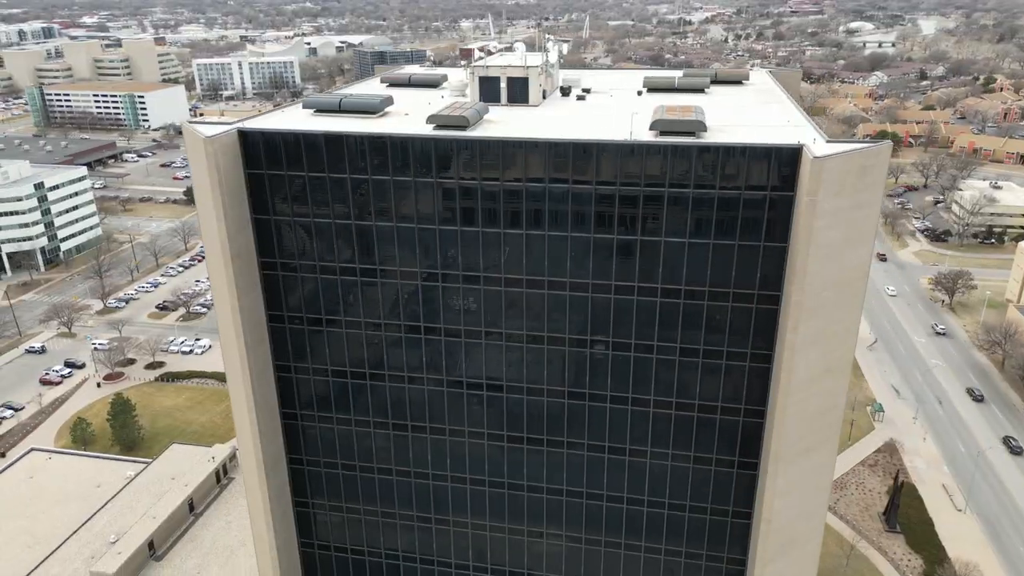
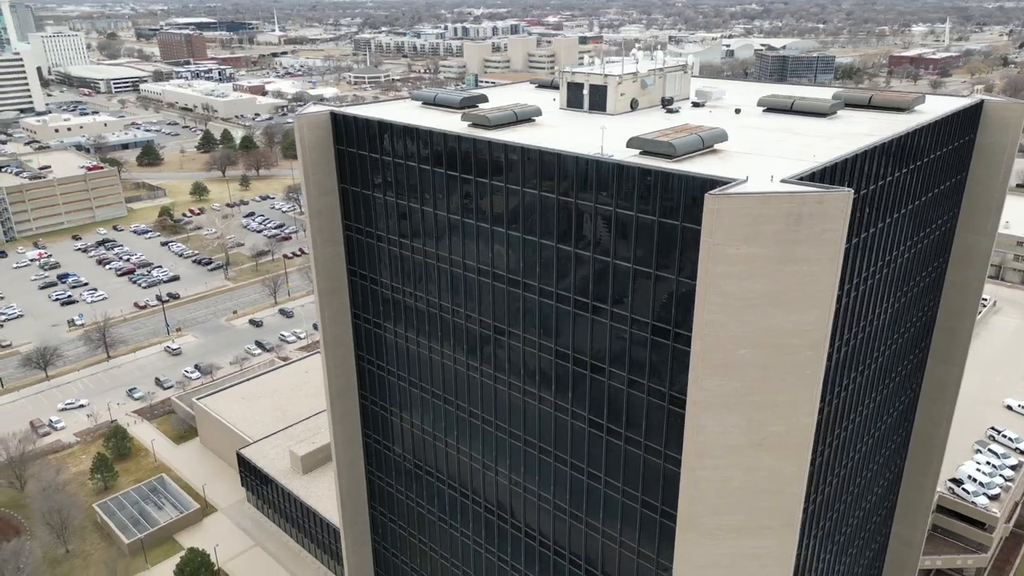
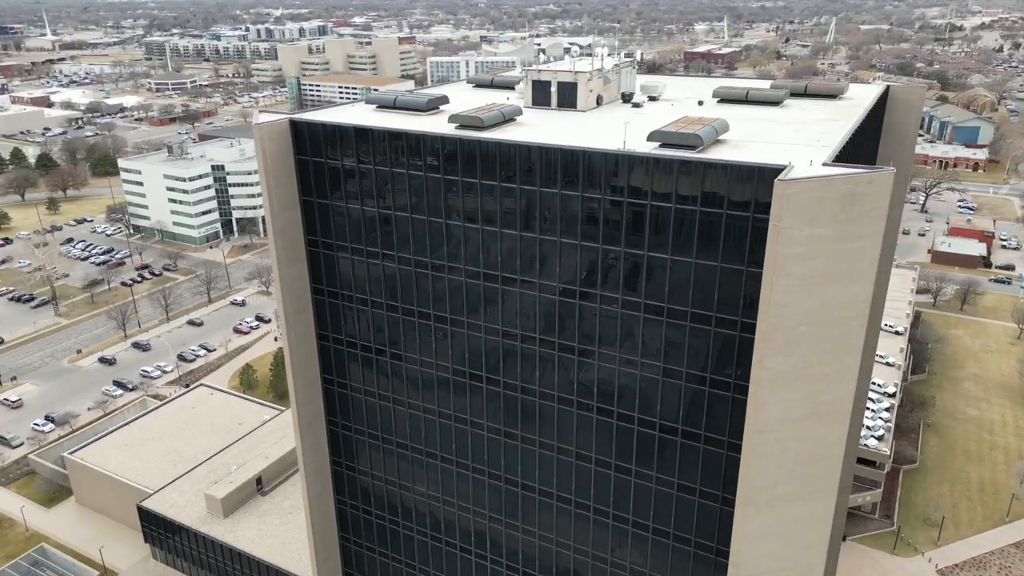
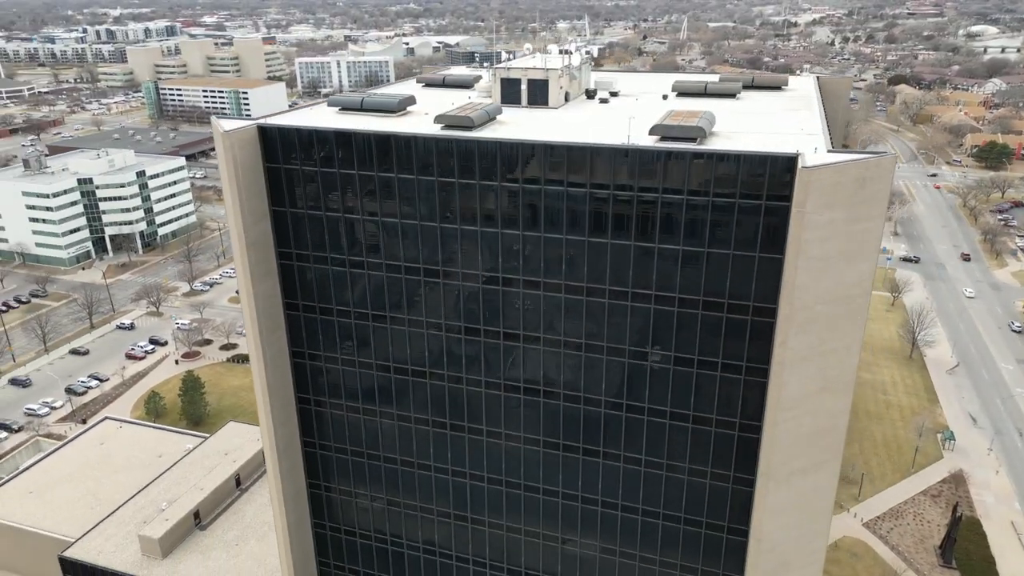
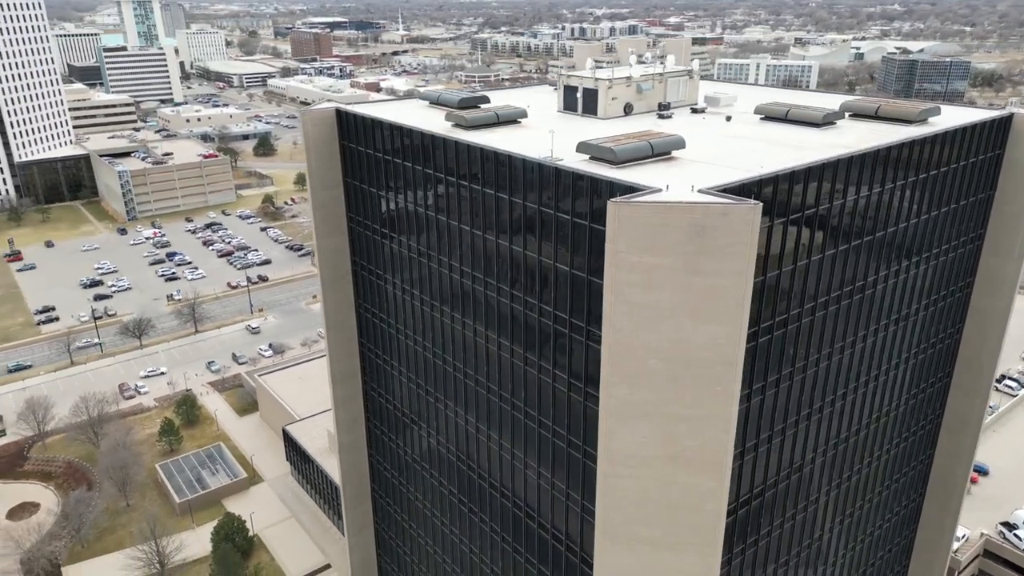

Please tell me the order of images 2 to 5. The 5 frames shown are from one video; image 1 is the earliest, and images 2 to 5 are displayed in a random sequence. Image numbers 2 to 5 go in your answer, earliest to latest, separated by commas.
4, 3, 2, 5
